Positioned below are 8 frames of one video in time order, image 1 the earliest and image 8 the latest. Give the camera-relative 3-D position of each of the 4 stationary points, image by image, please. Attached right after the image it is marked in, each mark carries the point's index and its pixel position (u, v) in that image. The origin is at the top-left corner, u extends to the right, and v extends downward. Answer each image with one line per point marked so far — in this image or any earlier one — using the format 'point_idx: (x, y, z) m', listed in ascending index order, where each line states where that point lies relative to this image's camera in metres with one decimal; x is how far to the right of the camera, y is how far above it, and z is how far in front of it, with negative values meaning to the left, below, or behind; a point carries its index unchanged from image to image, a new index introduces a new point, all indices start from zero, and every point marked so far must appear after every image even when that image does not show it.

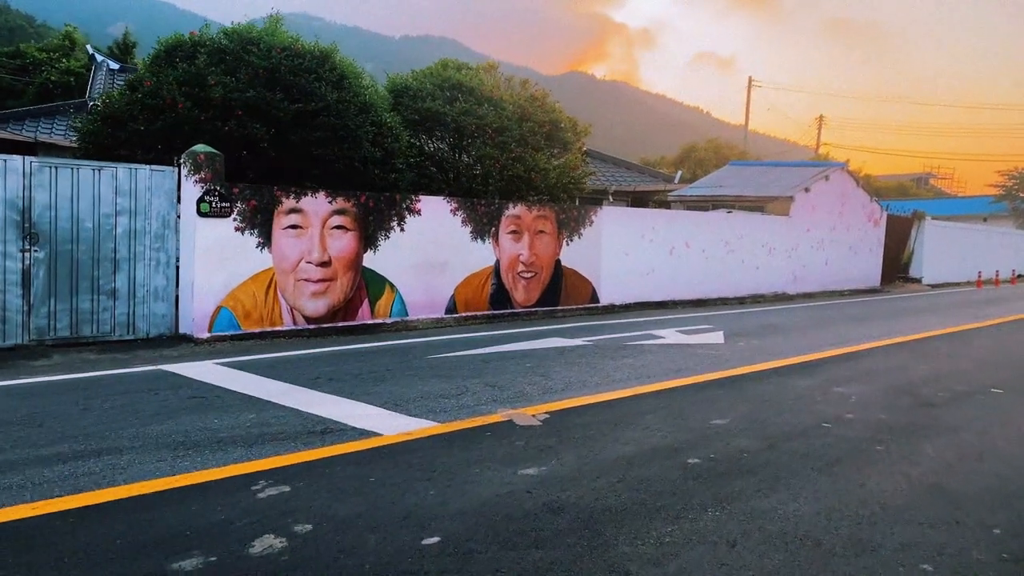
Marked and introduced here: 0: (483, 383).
0: (-0.3, -0.8, +7.4) m
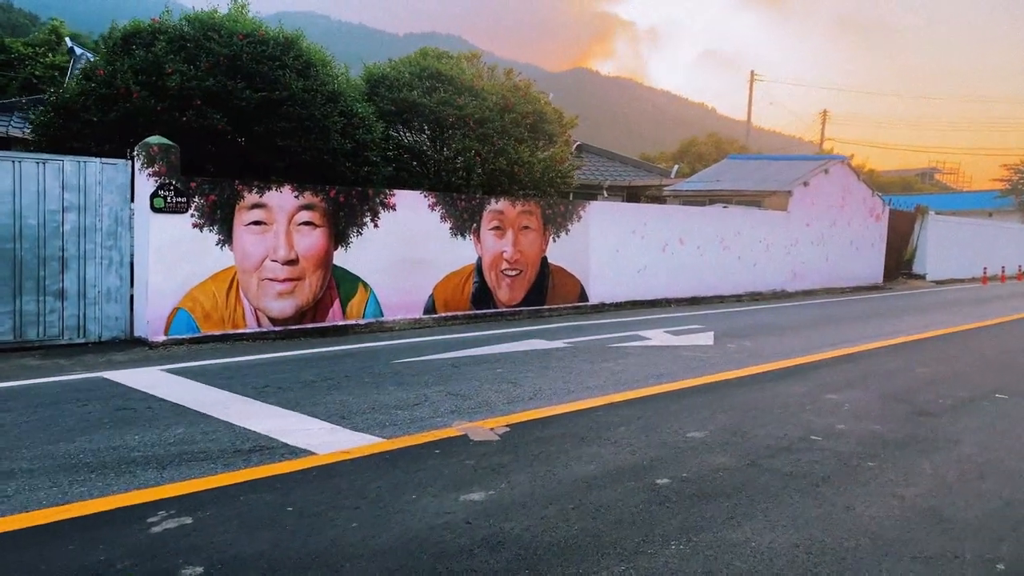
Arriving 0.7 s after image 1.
0: (-0.5, -0.8, +6.8) m
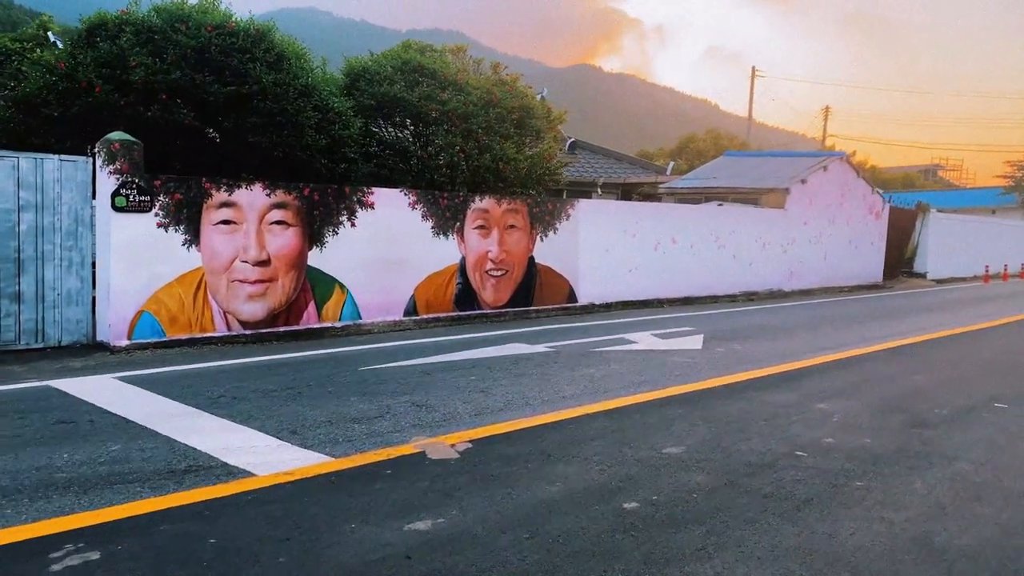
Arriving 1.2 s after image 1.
0: (-0.8, -0.9, +6.4) m
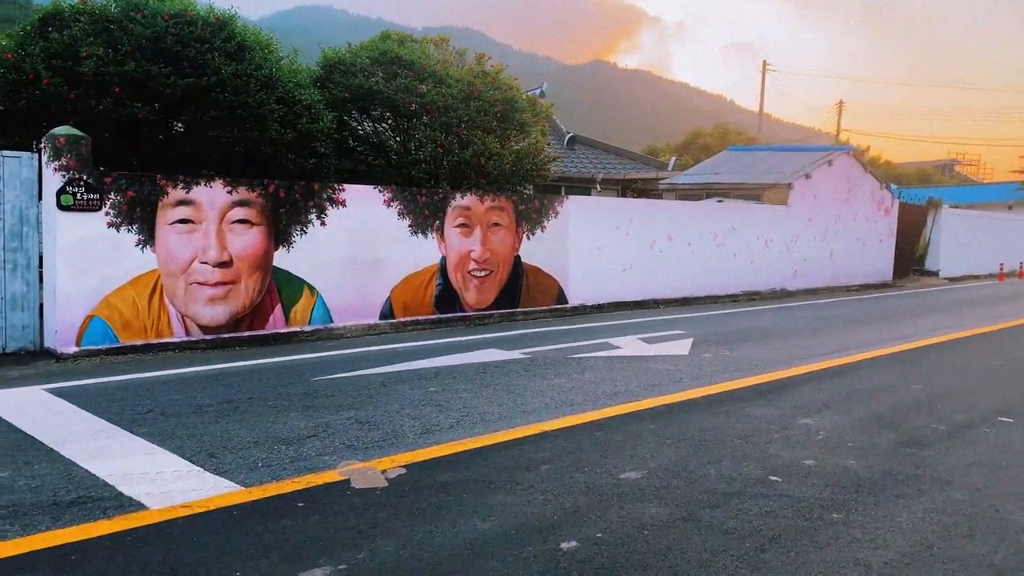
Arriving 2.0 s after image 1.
0: (-1.1, -0.9, +5.9) m
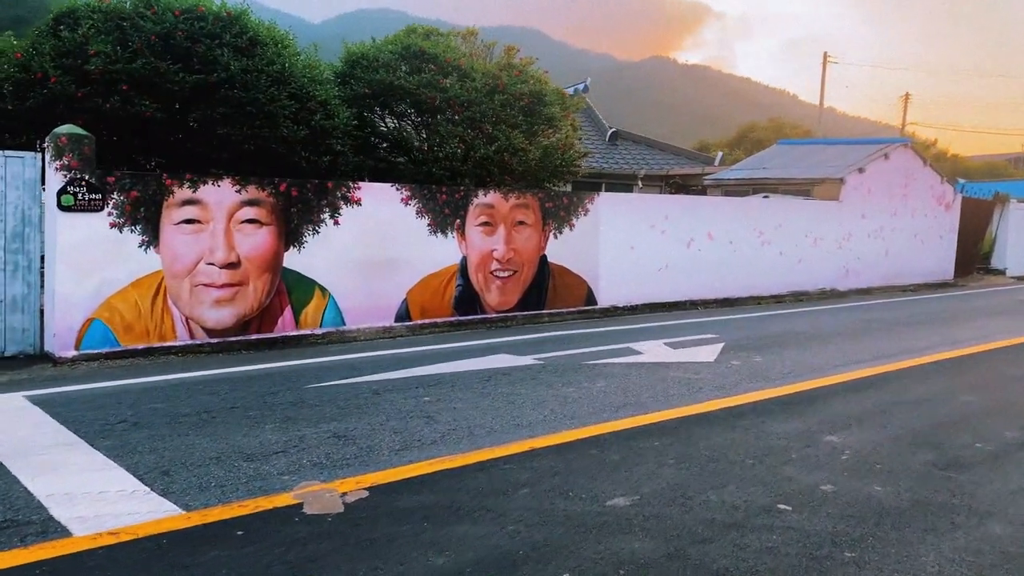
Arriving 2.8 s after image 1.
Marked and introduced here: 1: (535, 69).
0: (-1.2, -0.9, +5.5) m
1: (+0.3, +3.2, +12.5) m
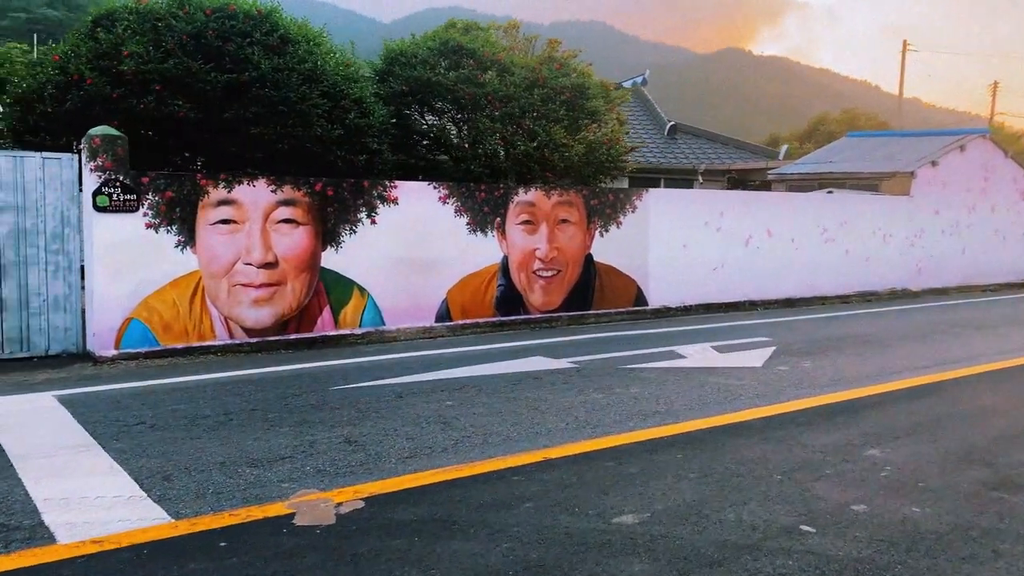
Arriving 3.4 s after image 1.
0: (-1.1, -0.9, +5.4) m
1: (+1.0, +3.2, +12.3) m
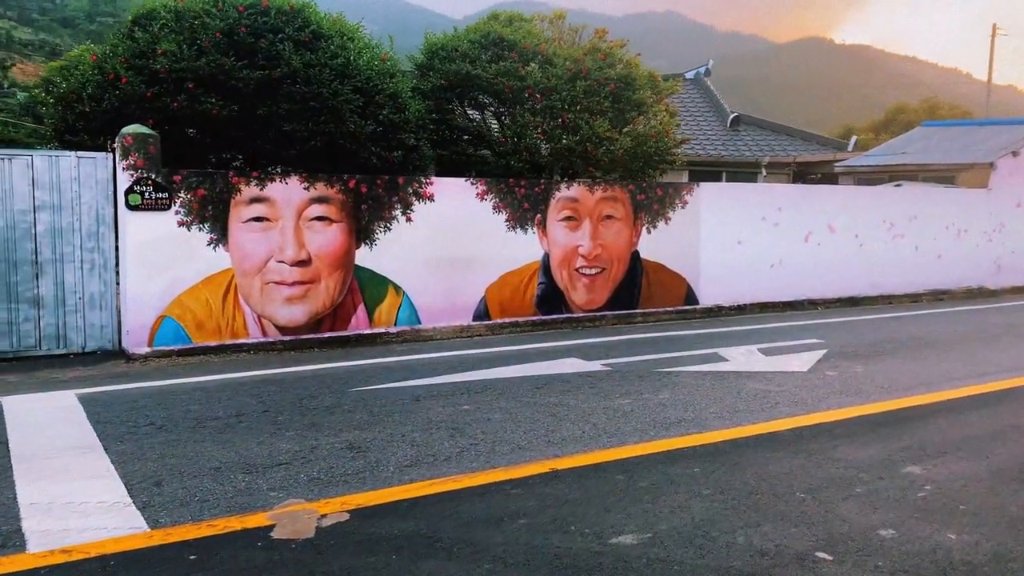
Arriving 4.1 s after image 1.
0: (-1.0, -0.9, +5.2) m
1: (+1.6, +3.2, +11.9) m
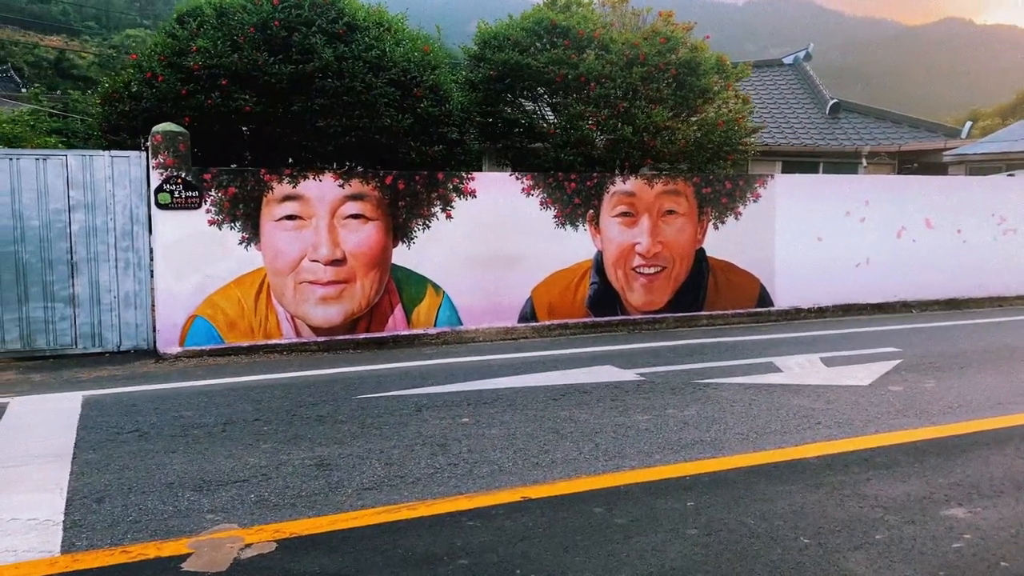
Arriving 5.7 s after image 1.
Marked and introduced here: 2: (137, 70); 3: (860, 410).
0: (-1.1, -1.0, +4.9) m
1: (+2.4, +3.2, +11.1) m
2: (-3.8, +2.2, +8.7) m
3: (+2.5, -0.9, +6.1) m
